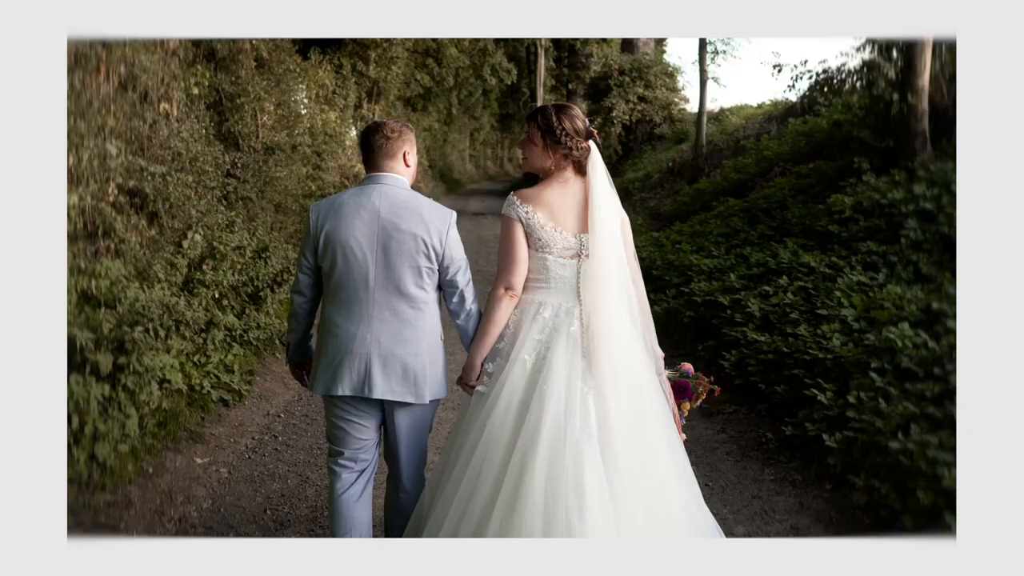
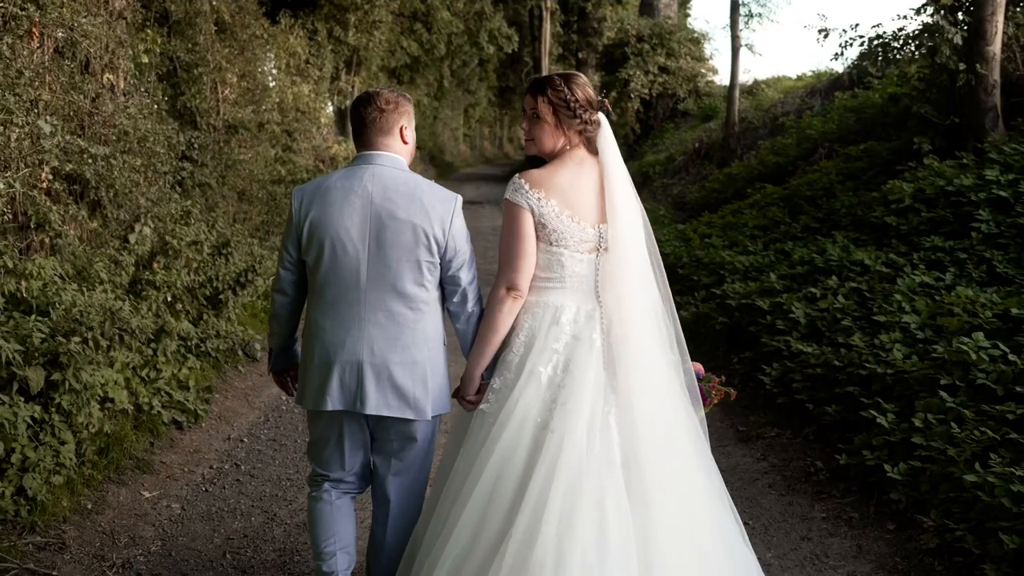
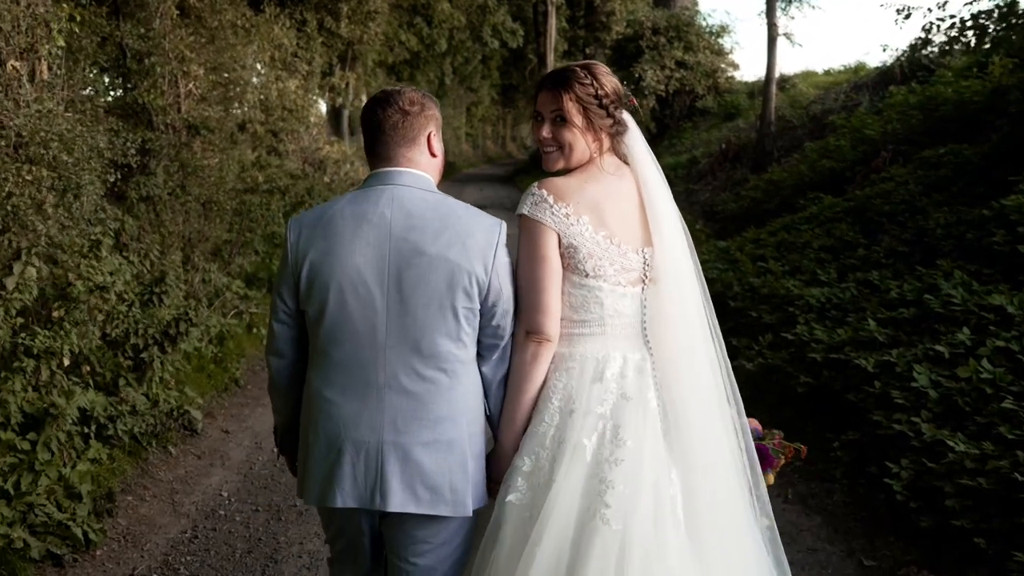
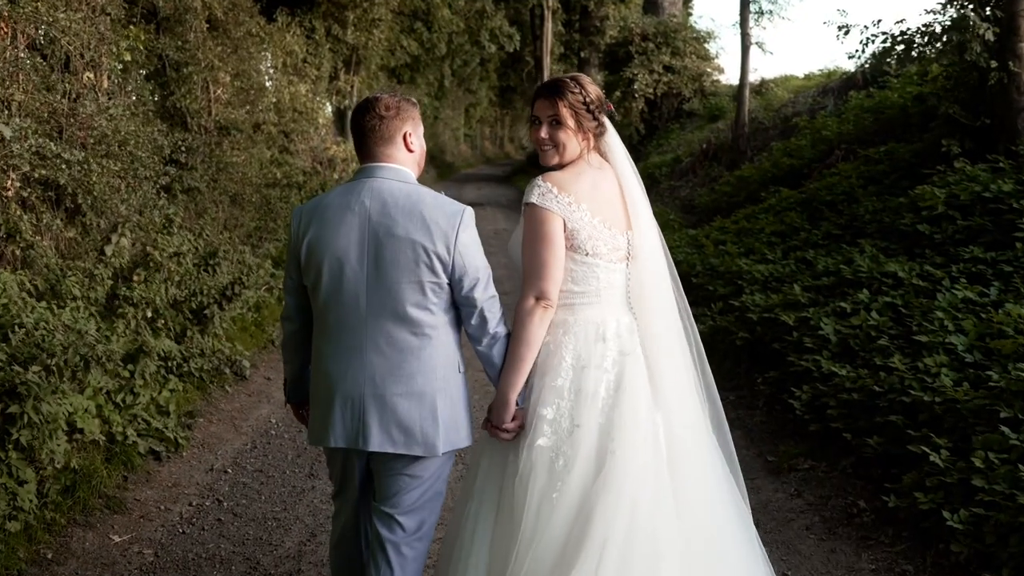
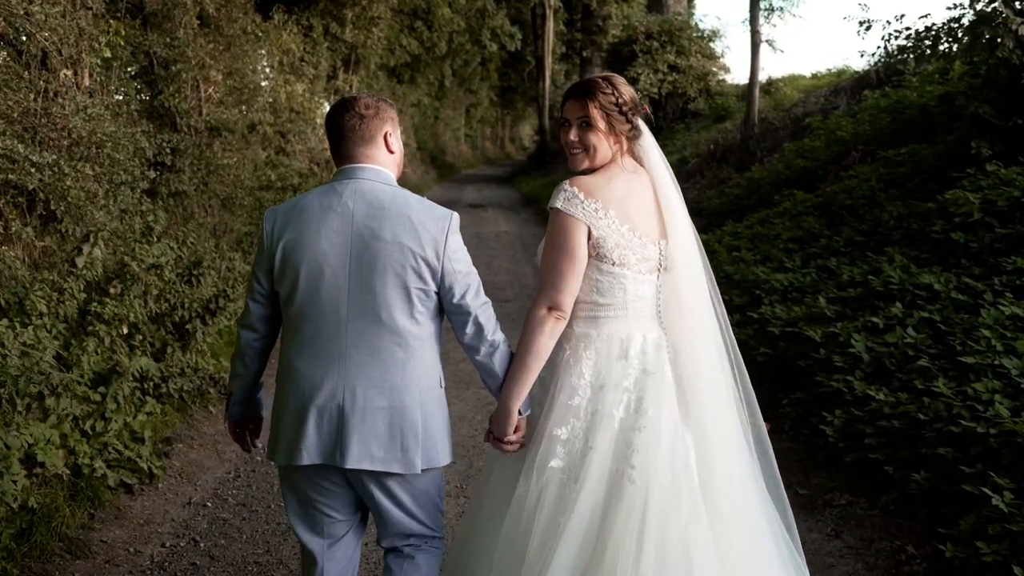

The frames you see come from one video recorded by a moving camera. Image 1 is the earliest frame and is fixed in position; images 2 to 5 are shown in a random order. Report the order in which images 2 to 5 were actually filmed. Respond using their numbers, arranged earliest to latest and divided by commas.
2, 4, 5, 3
